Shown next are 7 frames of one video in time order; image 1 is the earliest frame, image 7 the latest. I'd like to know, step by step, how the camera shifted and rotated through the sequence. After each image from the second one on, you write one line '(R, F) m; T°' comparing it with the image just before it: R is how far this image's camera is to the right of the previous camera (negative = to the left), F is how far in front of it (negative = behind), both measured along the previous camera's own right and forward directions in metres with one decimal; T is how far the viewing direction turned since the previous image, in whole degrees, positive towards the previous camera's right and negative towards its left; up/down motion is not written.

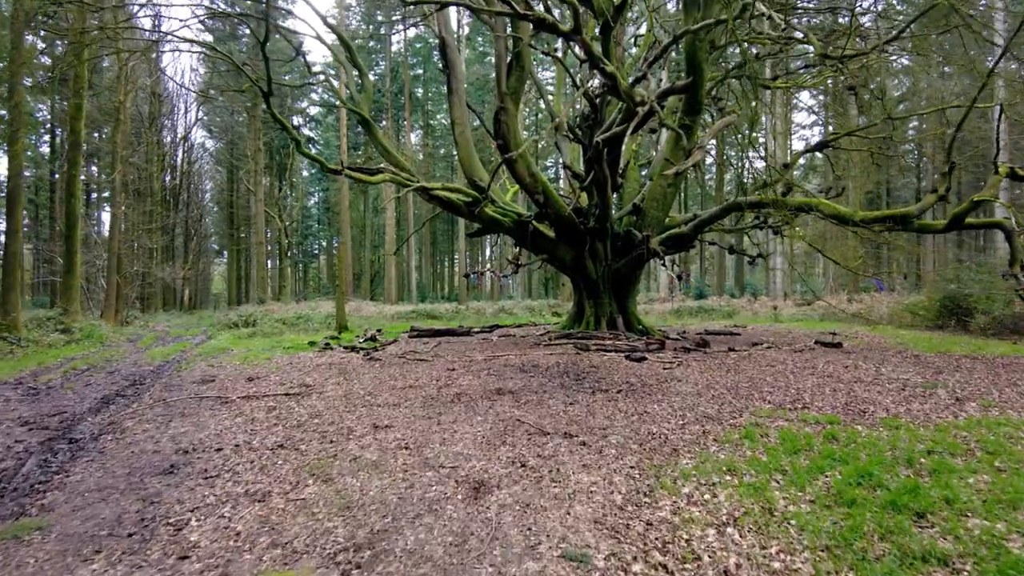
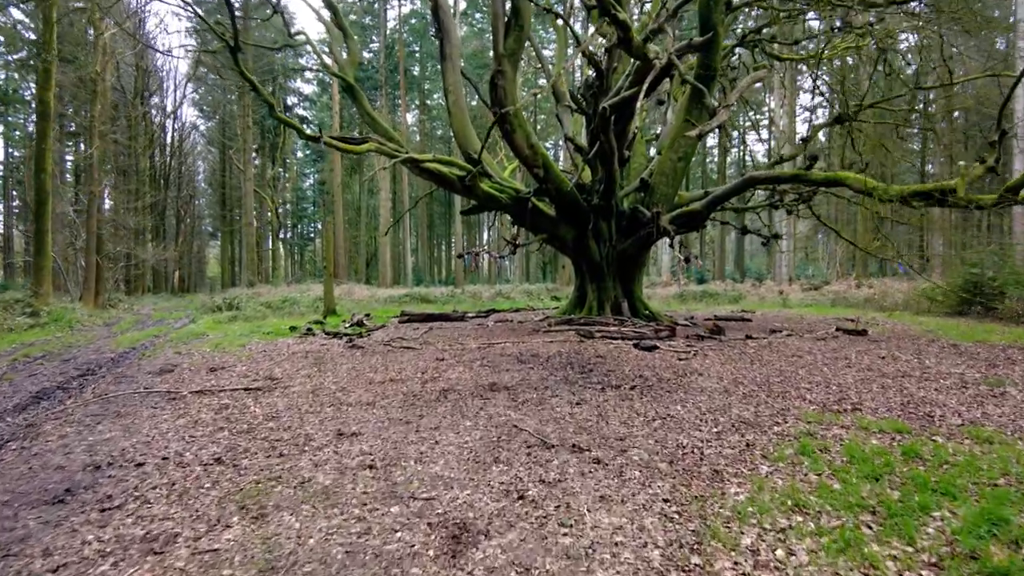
(0.0, +0.9) m; 0°
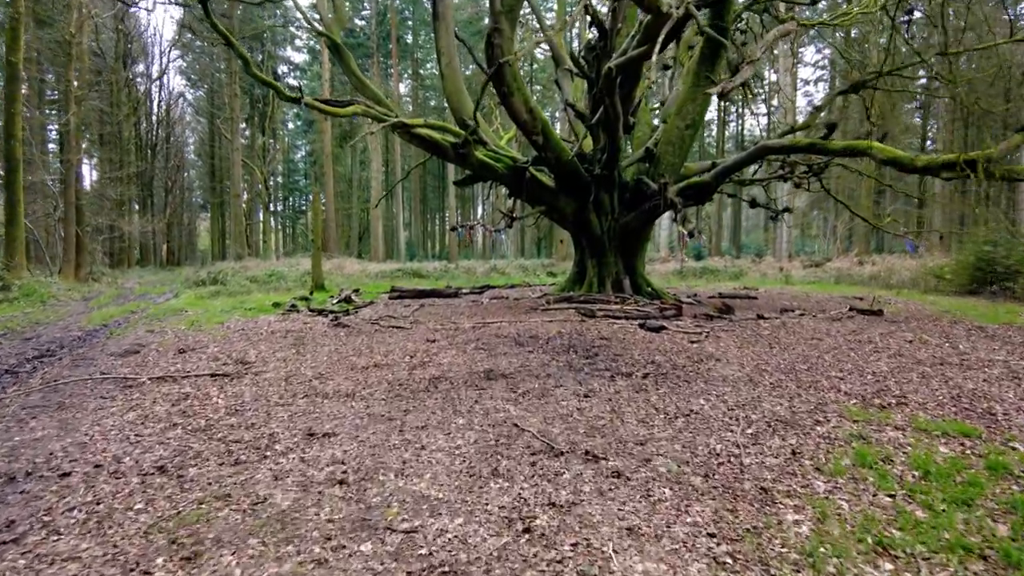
(0.0, +0.6) m; +1°
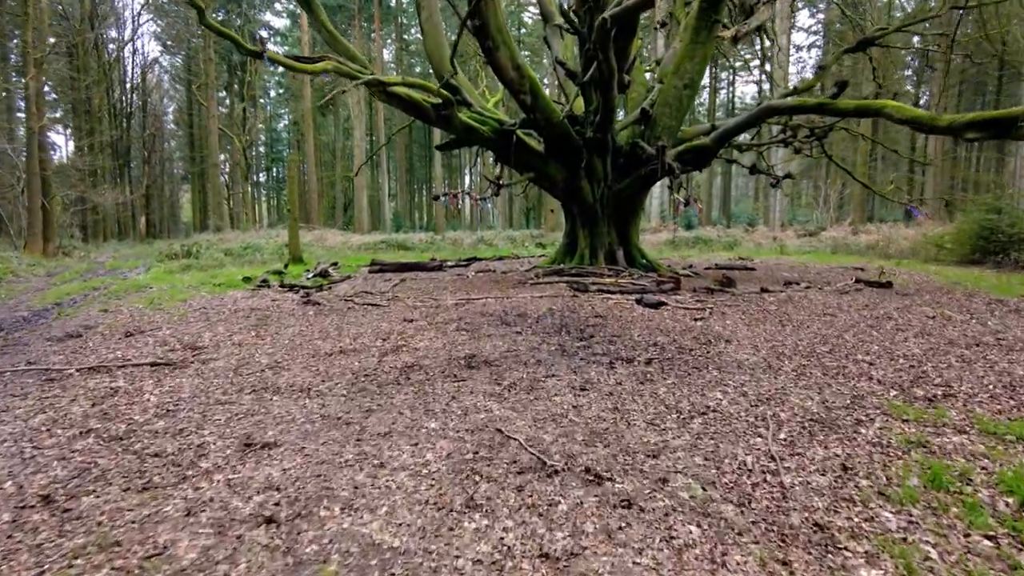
(0.0, +0.6) m; +1°
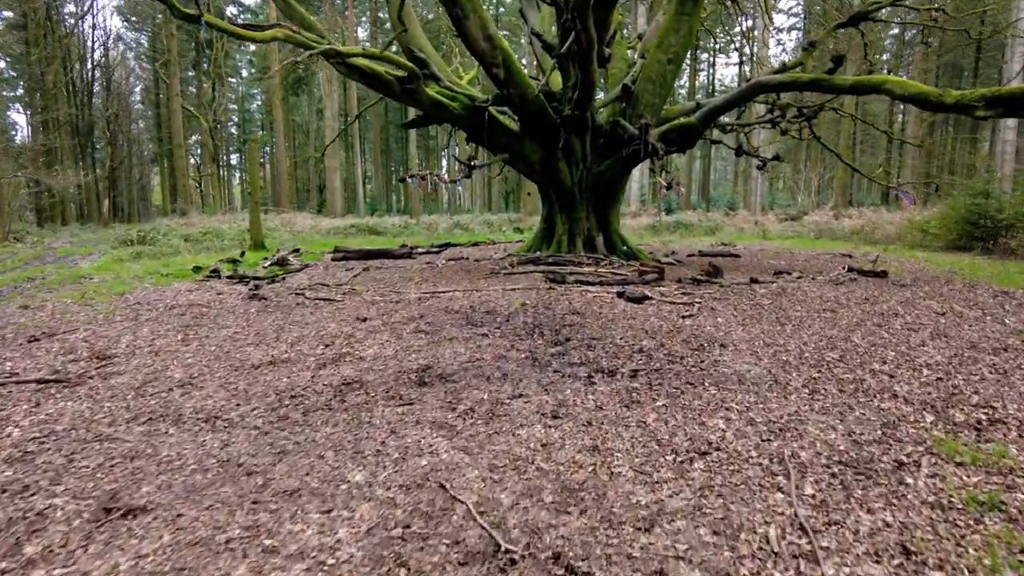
(+0.1, +0.6) m; +2°
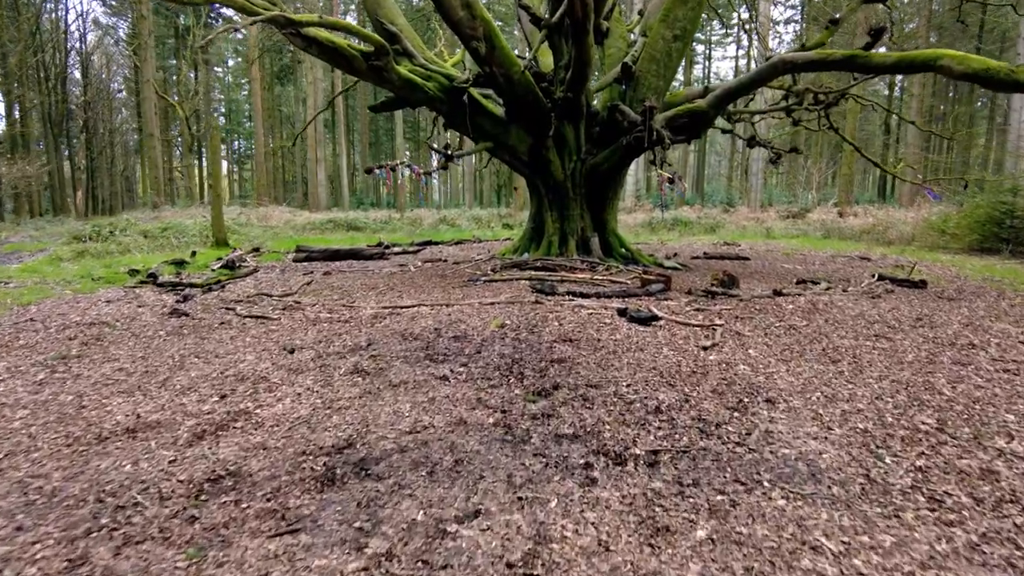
(+0.1, +1.1) m; +1°
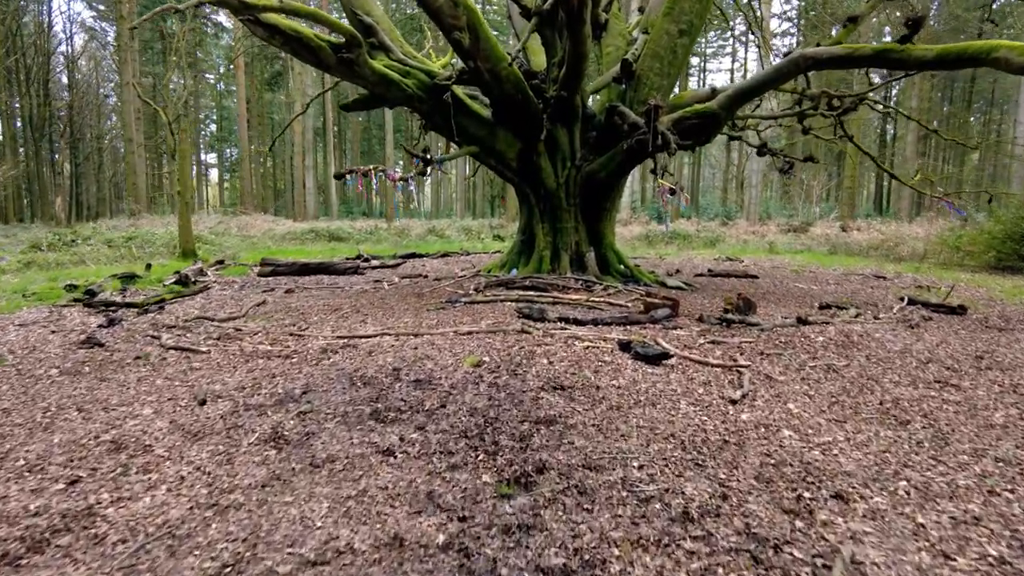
(+0.1, +0.9) m; +1°
